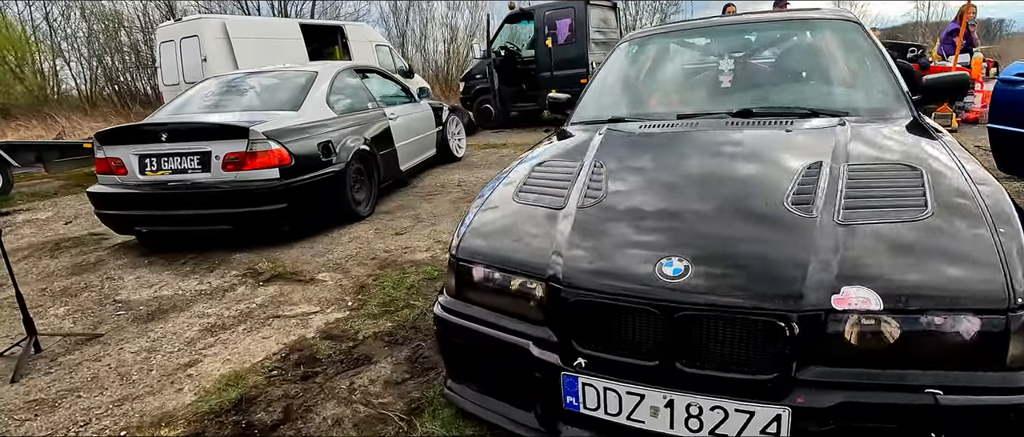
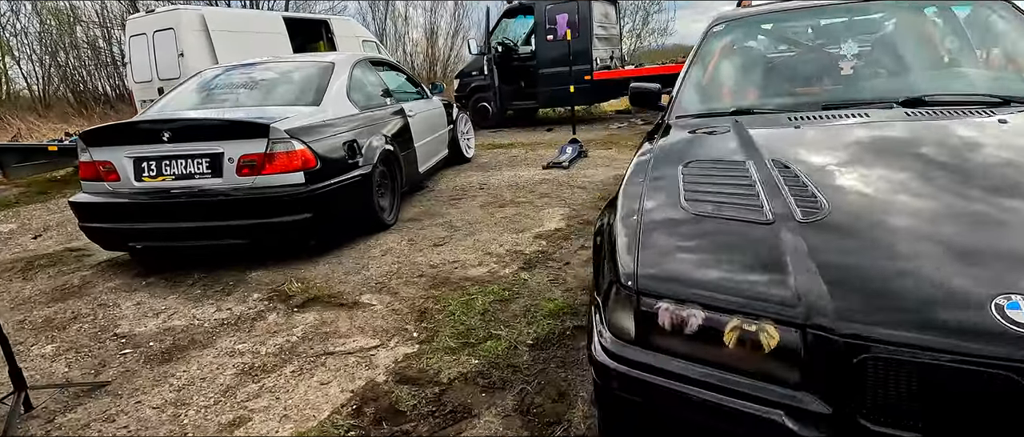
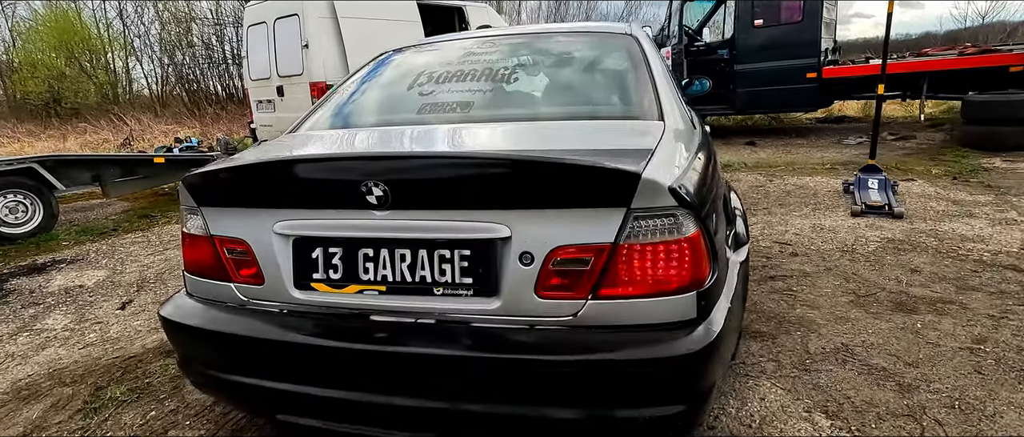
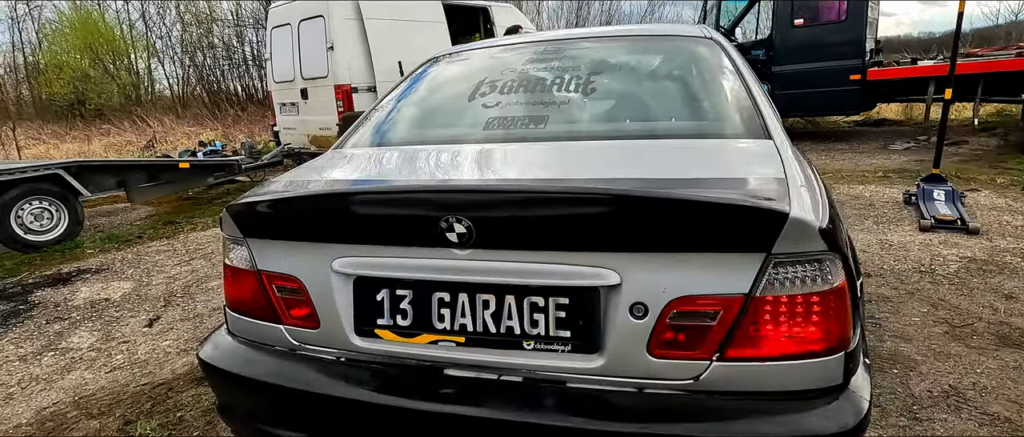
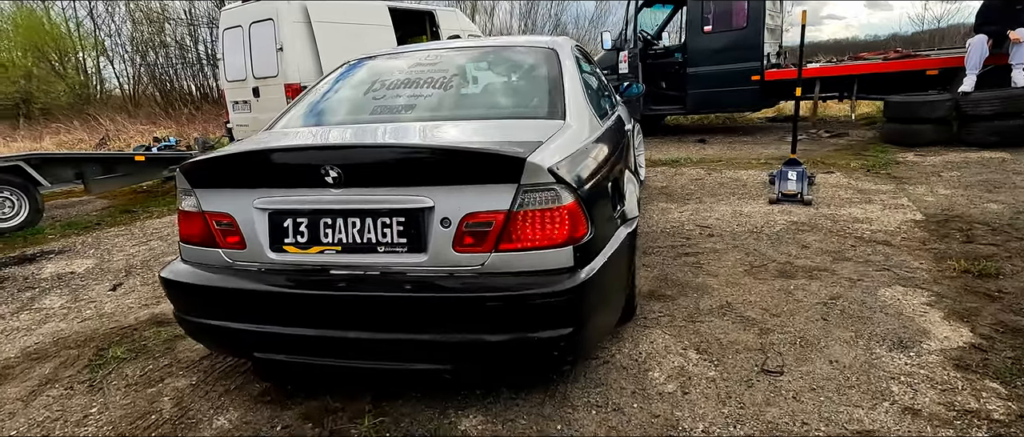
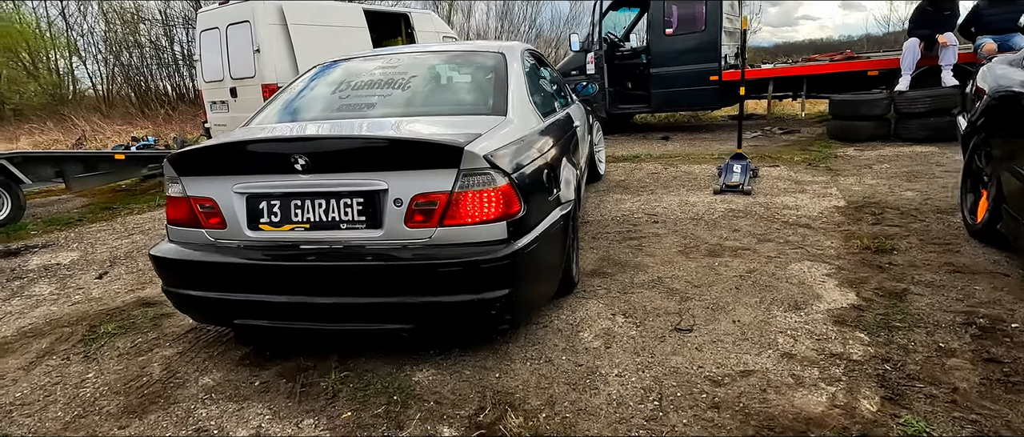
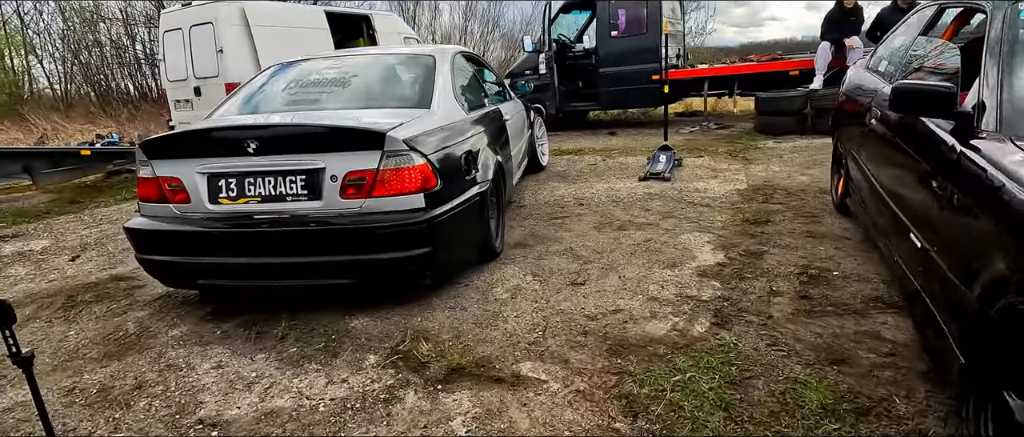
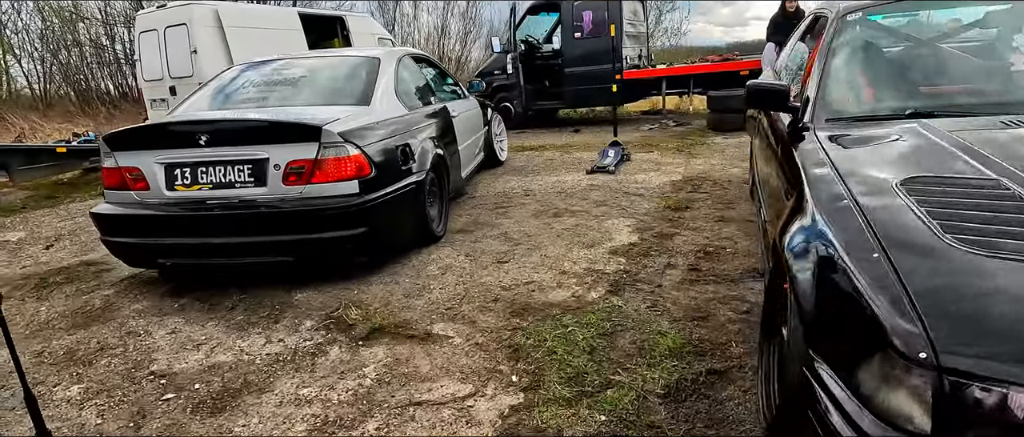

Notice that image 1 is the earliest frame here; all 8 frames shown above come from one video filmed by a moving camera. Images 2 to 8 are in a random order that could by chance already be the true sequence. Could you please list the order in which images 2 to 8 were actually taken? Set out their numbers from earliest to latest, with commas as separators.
2, 8, 7, 6, 5, 3, 4
